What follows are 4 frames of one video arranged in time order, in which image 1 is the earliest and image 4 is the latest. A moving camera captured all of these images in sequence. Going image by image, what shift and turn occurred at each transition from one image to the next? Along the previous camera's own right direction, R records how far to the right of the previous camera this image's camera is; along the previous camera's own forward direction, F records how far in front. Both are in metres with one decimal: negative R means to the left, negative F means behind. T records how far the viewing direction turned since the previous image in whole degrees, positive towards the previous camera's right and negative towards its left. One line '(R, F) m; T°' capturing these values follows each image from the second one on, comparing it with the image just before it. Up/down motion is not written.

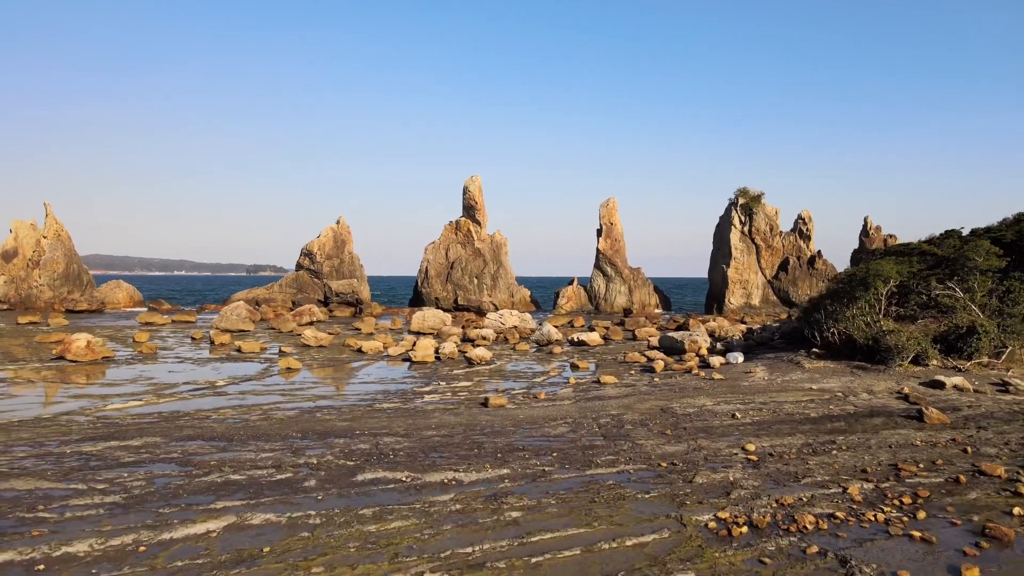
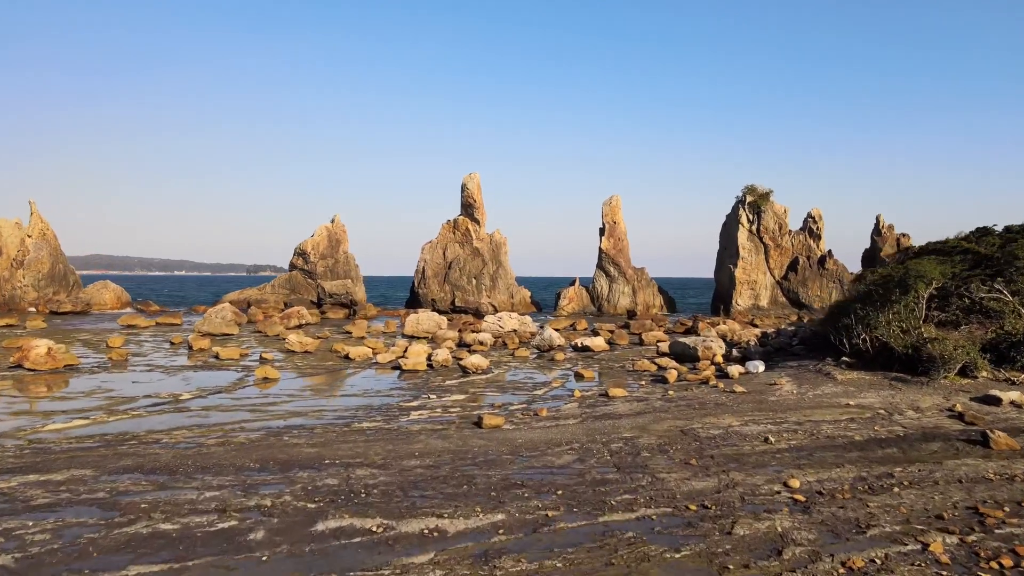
(+0.1, +1.9) m; 0°
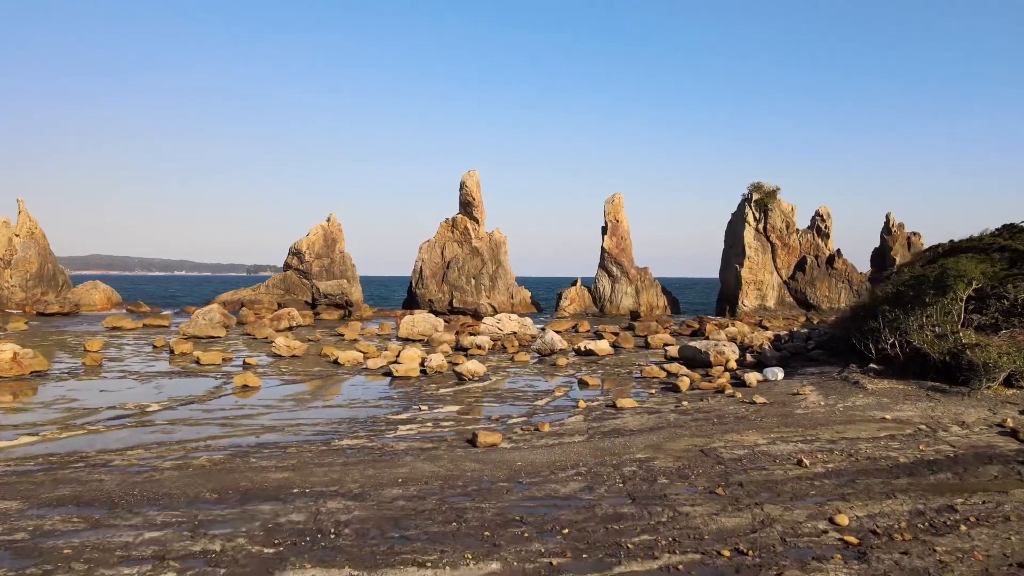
(0.0, +1.5) m; 0°
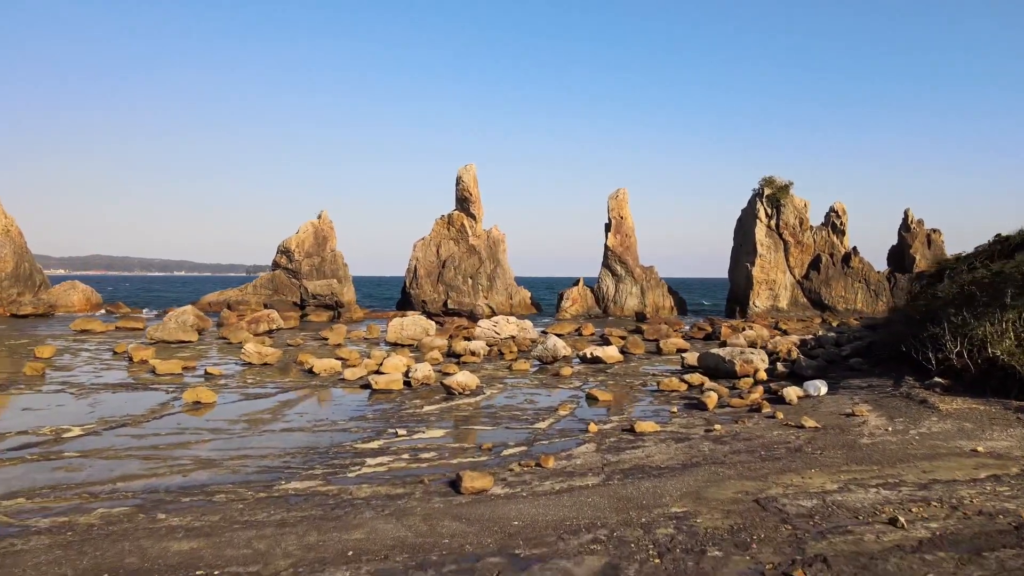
(+0.1, +2.7) m; 0°
